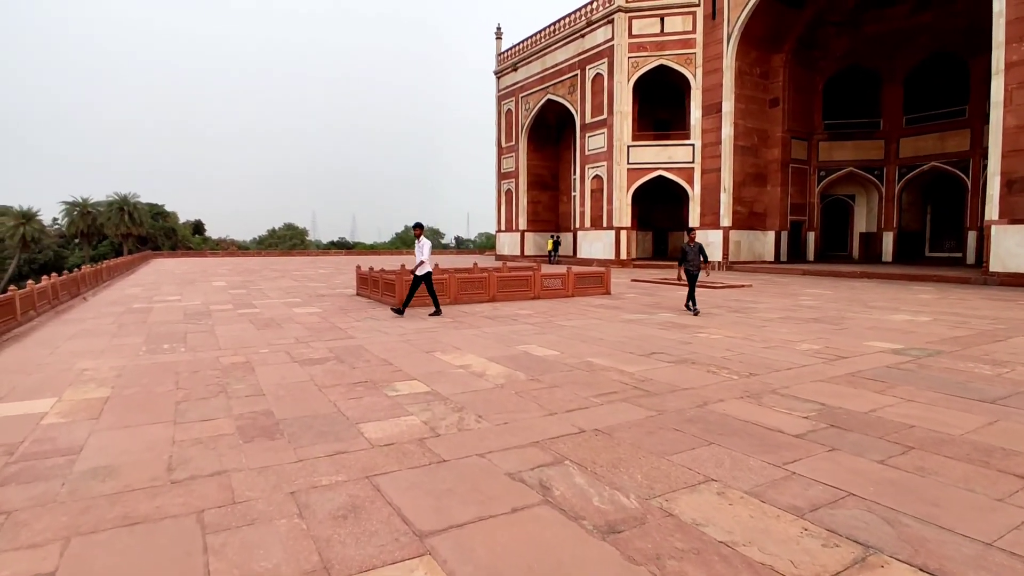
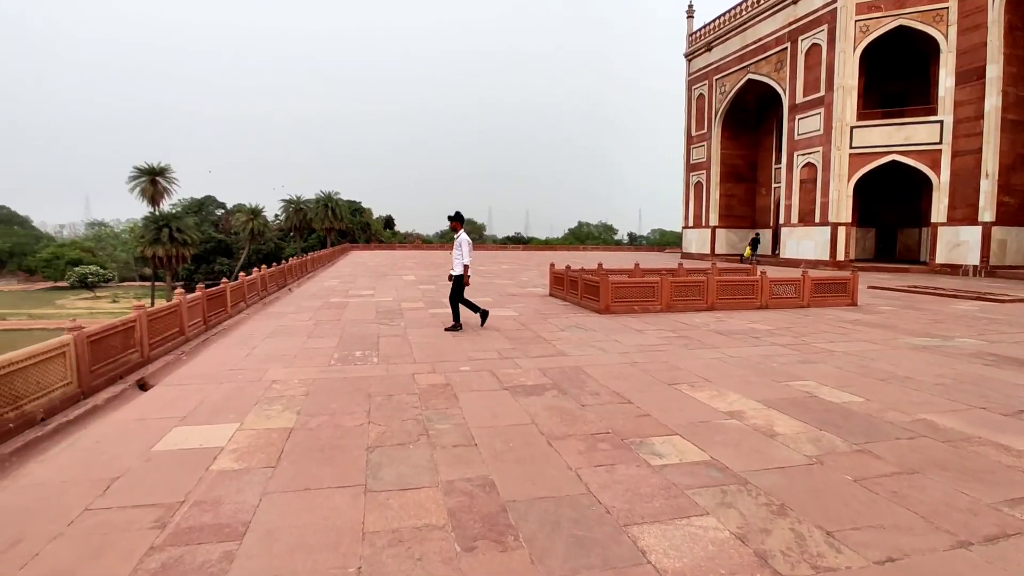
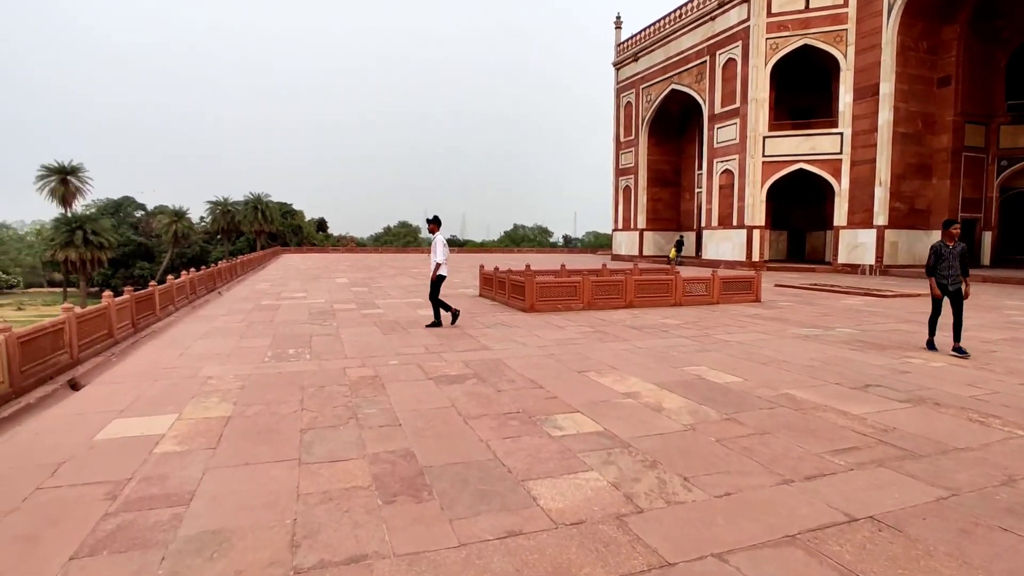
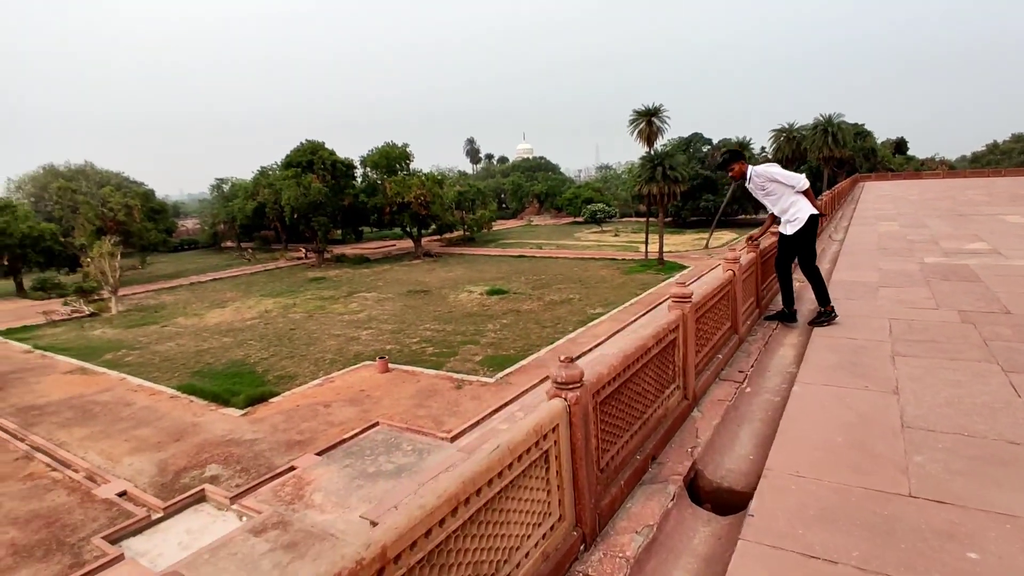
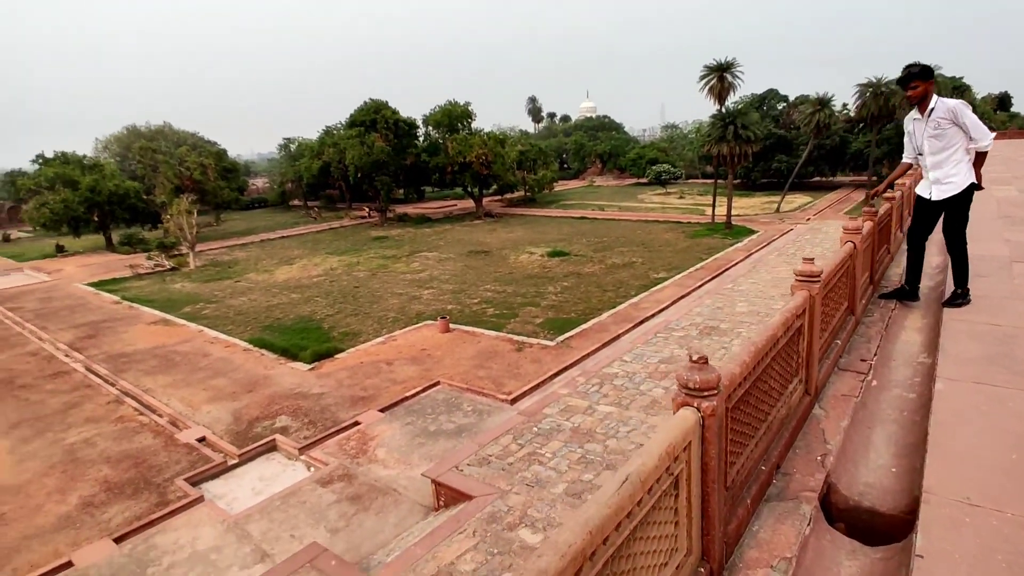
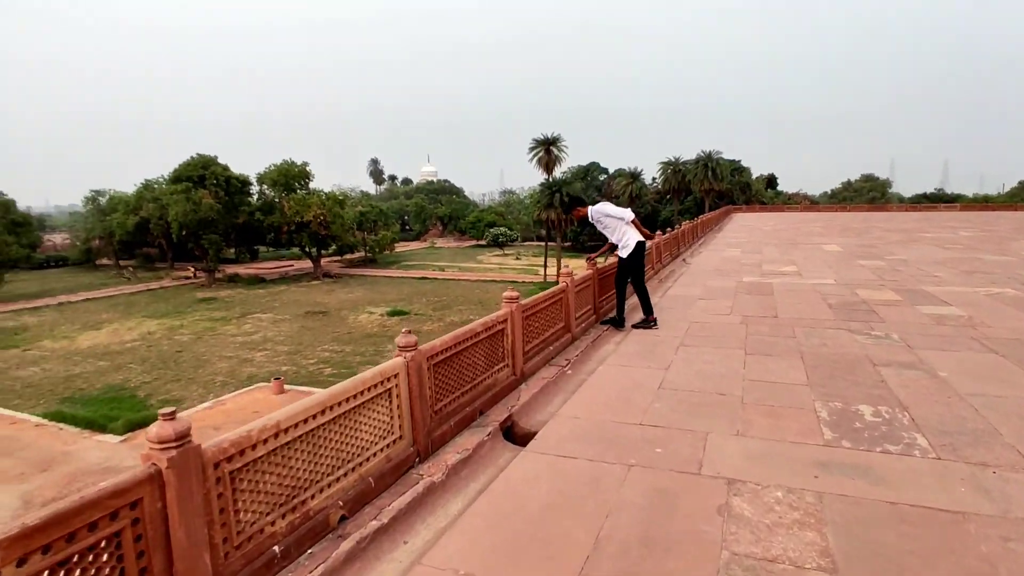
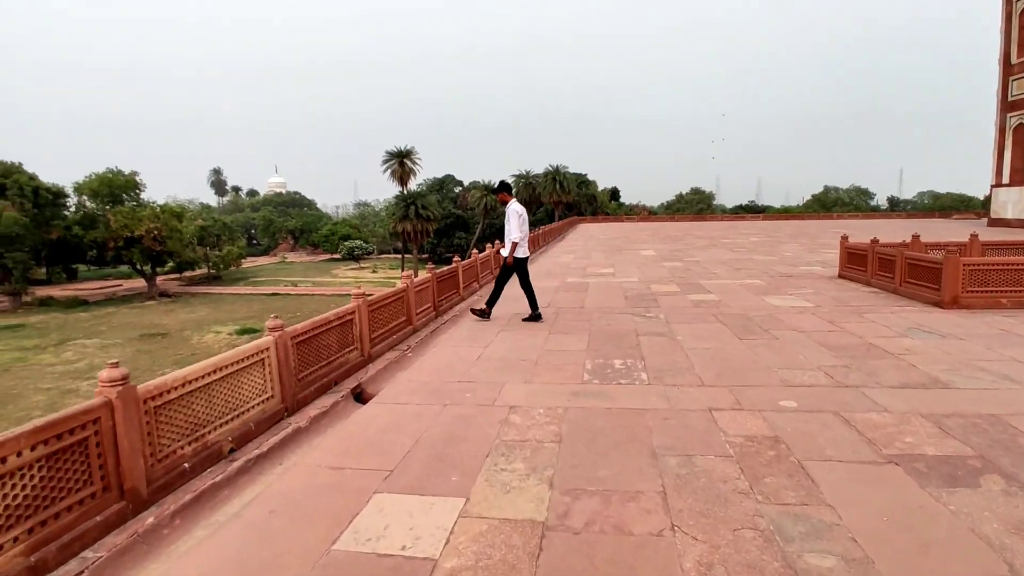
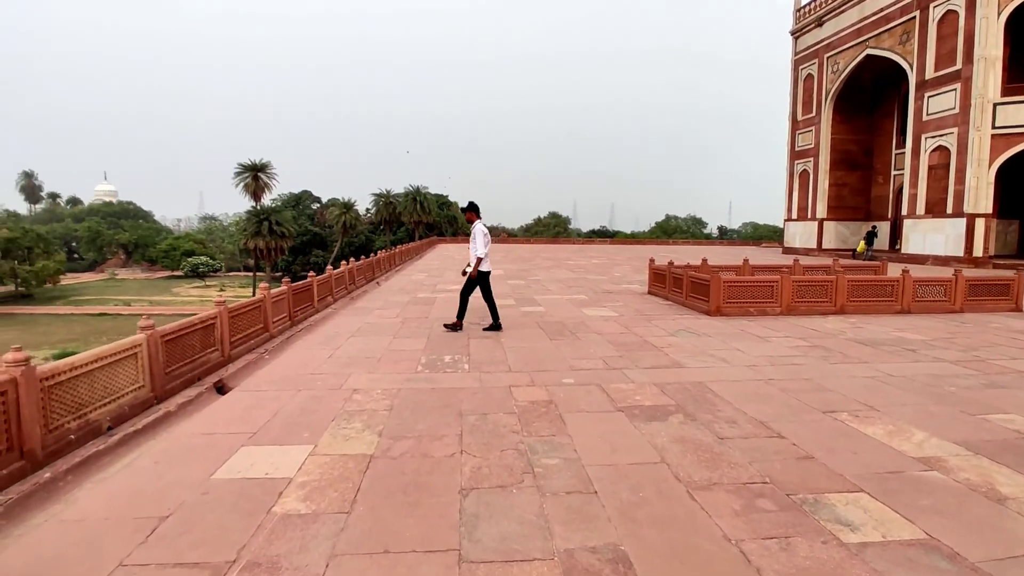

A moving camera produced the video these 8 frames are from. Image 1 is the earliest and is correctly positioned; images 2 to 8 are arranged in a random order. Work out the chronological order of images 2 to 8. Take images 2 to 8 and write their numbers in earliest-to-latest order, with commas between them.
3, 2, 8, 7, 6, 4, 5
